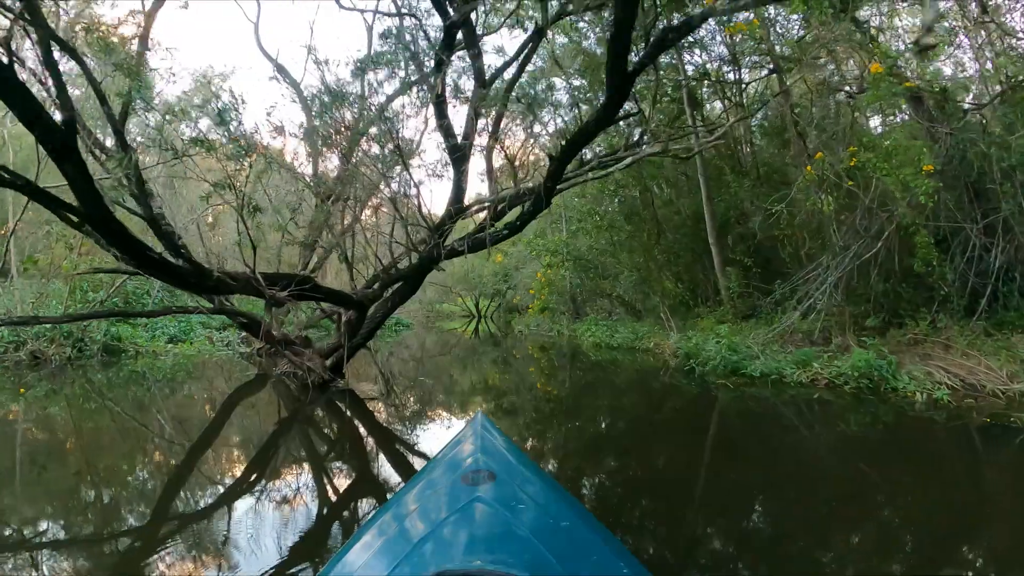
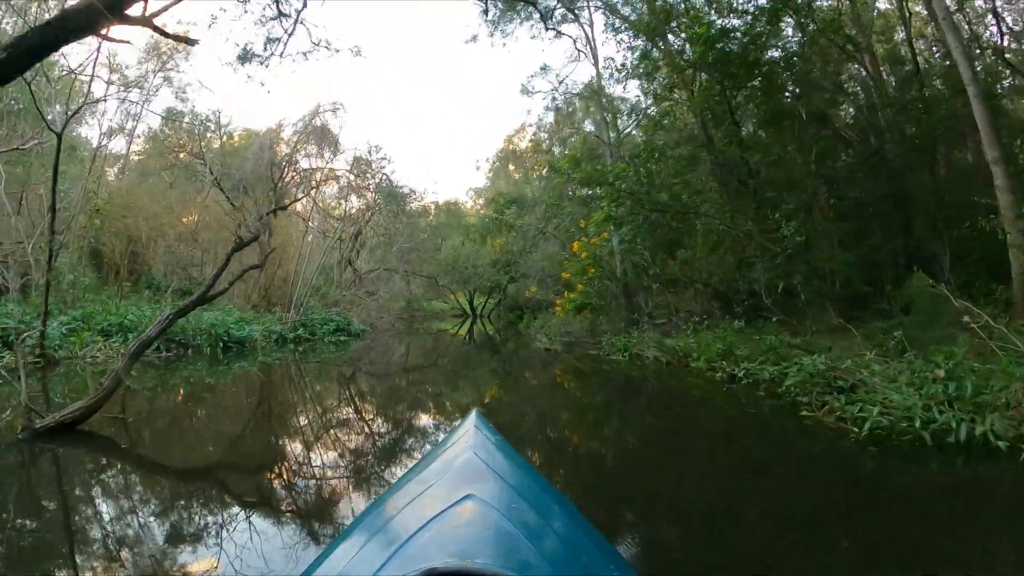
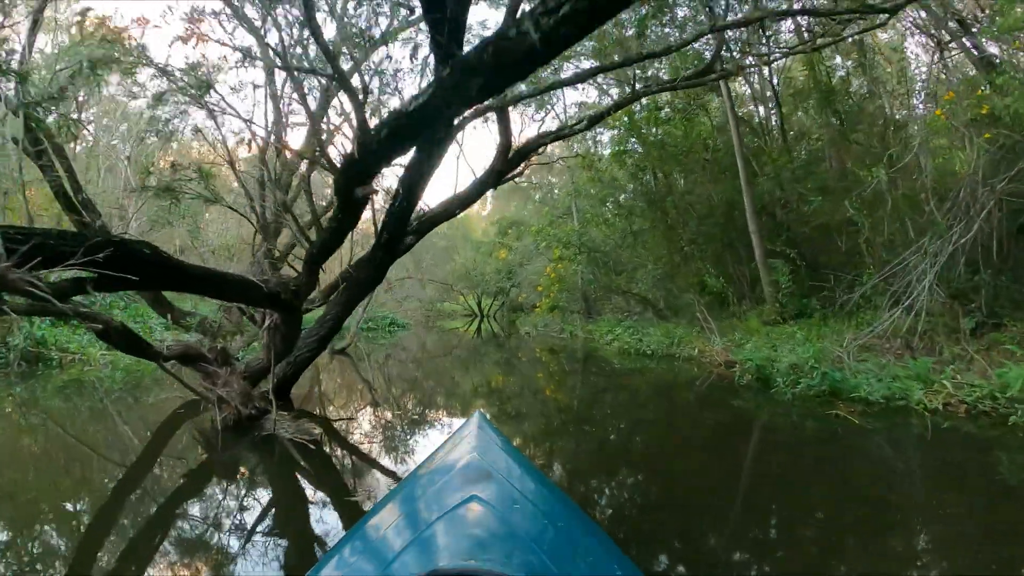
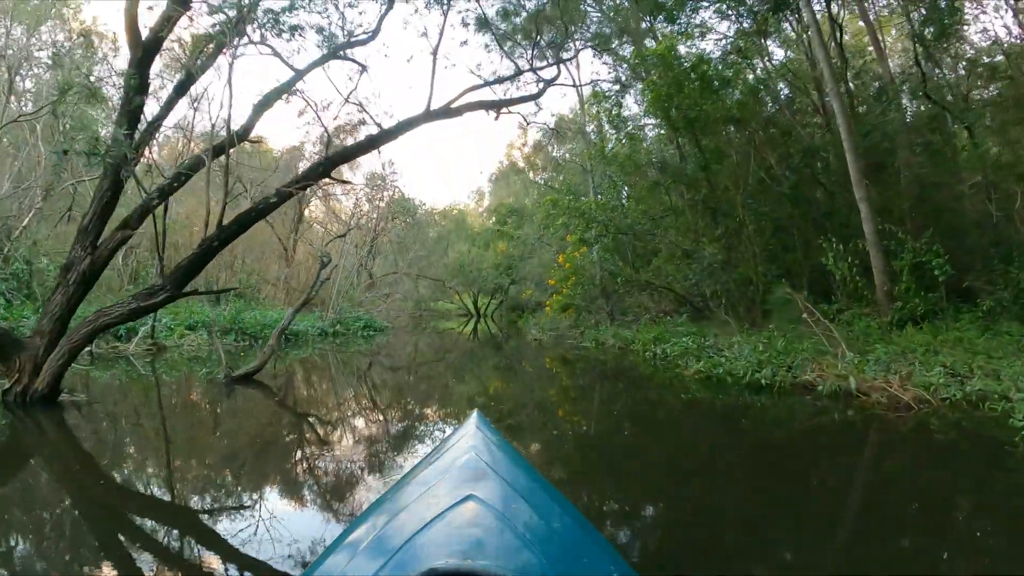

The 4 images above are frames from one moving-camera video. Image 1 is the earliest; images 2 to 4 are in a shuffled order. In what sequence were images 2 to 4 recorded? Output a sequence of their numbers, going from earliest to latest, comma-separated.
3, 4, 2
